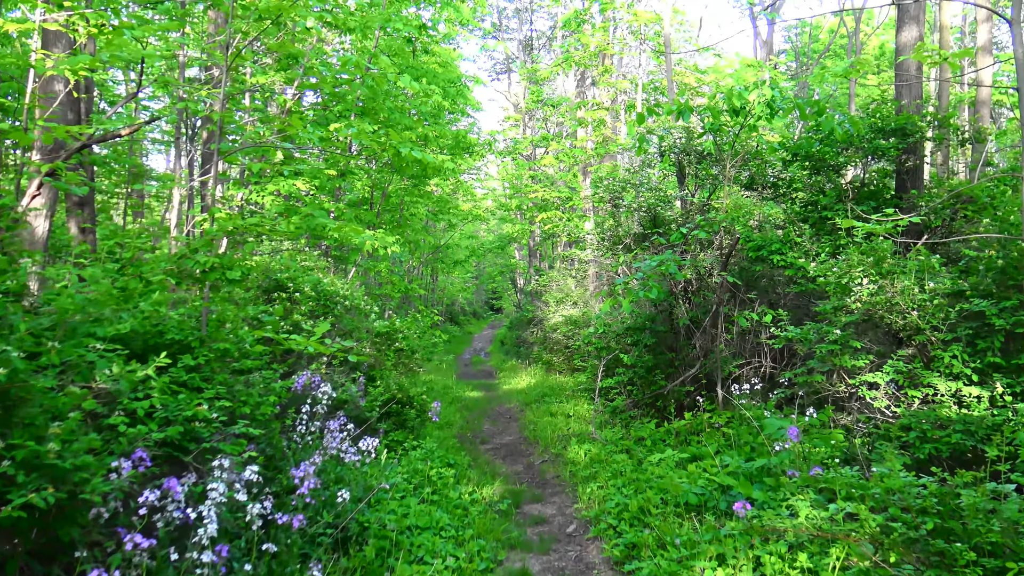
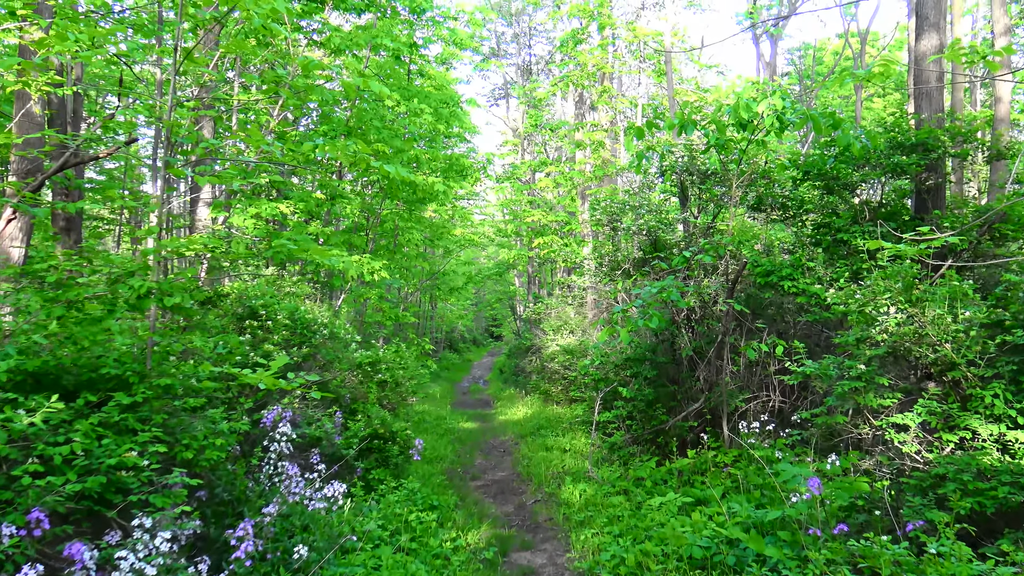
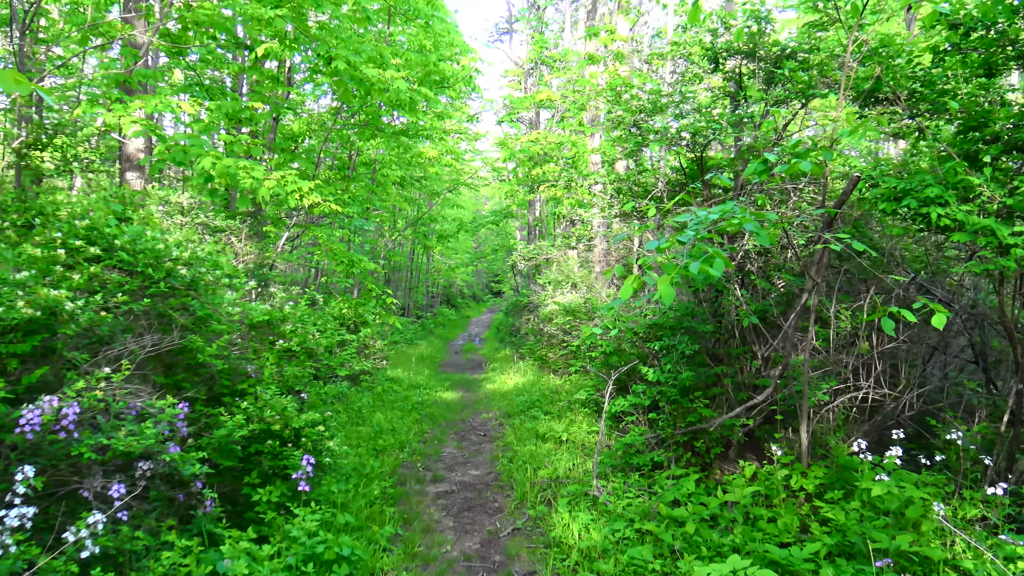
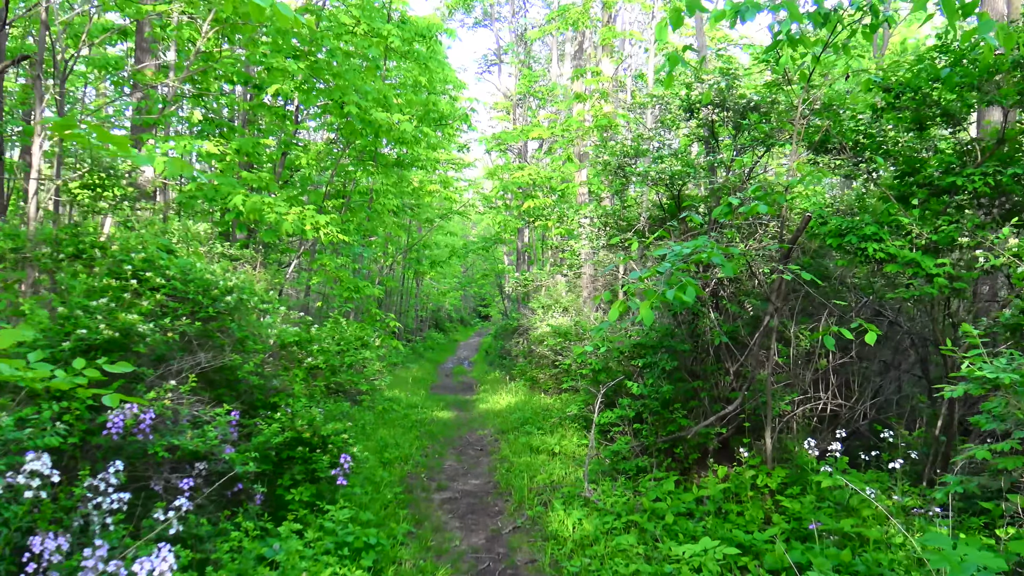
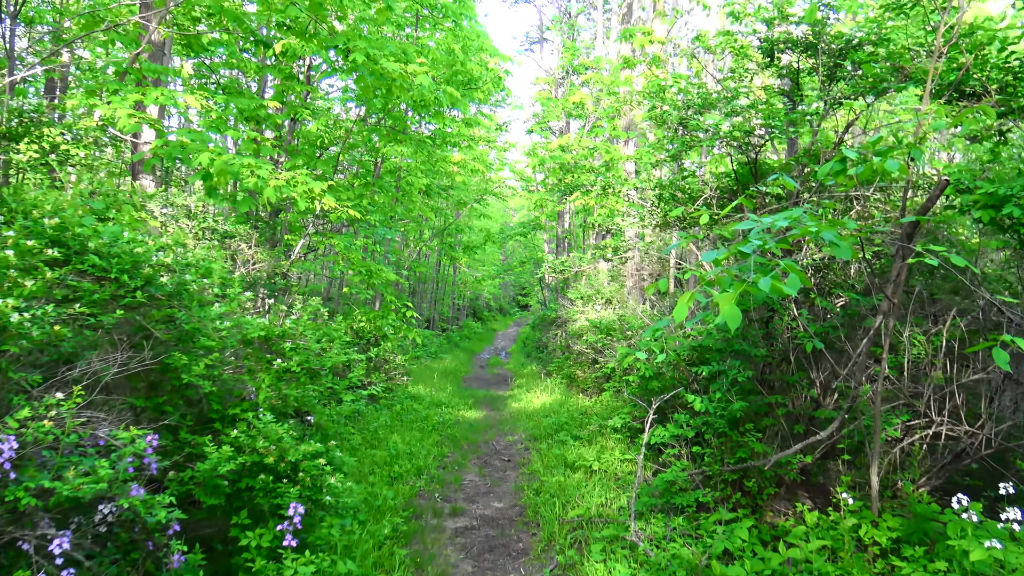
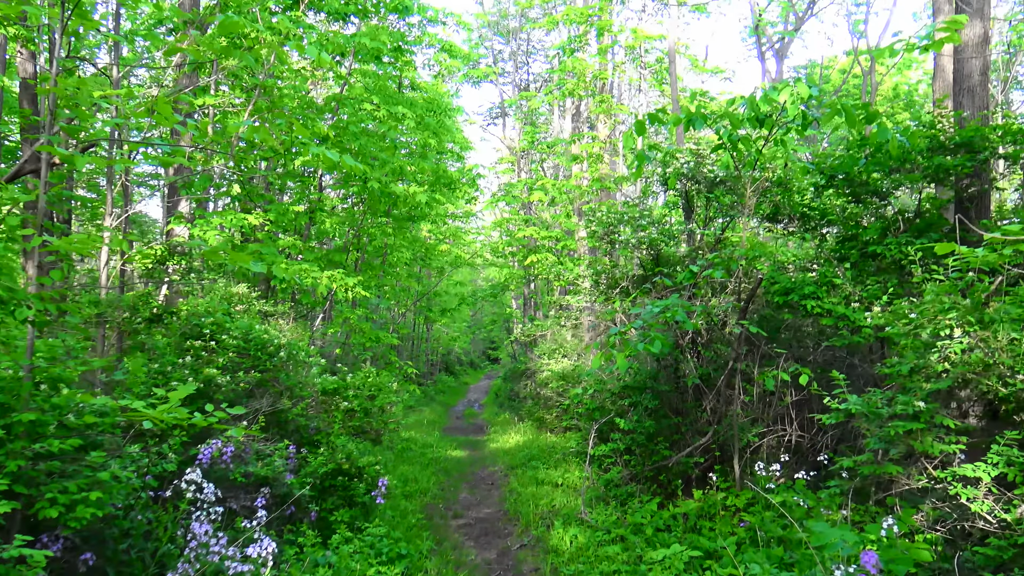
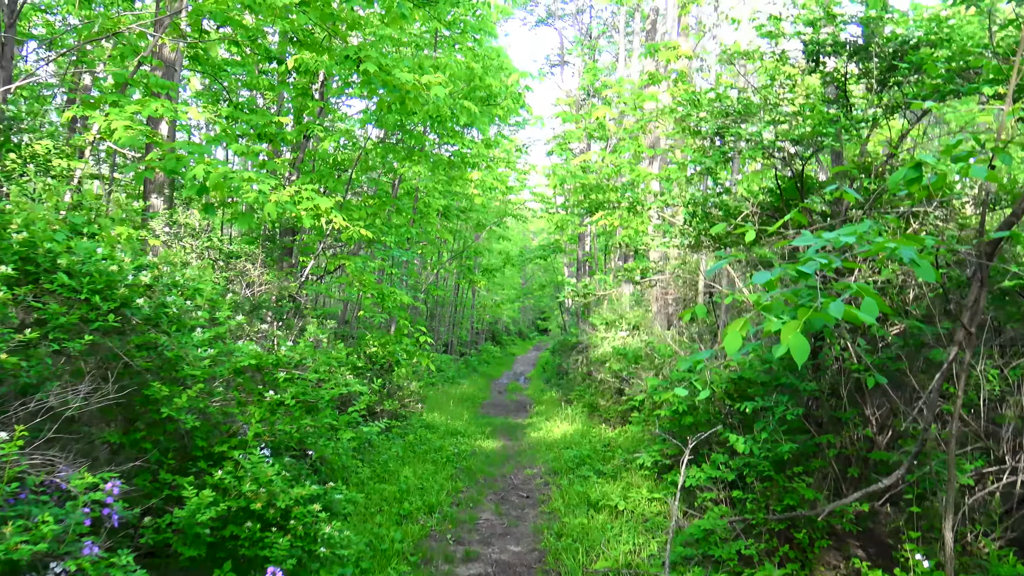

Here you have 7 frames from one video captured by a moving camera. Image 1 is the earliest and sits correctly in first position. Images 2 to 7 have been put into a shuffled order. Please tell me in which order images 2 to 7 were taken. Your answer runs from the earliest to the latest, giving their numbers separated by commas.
2, 6, 4, 3, 5, 7
